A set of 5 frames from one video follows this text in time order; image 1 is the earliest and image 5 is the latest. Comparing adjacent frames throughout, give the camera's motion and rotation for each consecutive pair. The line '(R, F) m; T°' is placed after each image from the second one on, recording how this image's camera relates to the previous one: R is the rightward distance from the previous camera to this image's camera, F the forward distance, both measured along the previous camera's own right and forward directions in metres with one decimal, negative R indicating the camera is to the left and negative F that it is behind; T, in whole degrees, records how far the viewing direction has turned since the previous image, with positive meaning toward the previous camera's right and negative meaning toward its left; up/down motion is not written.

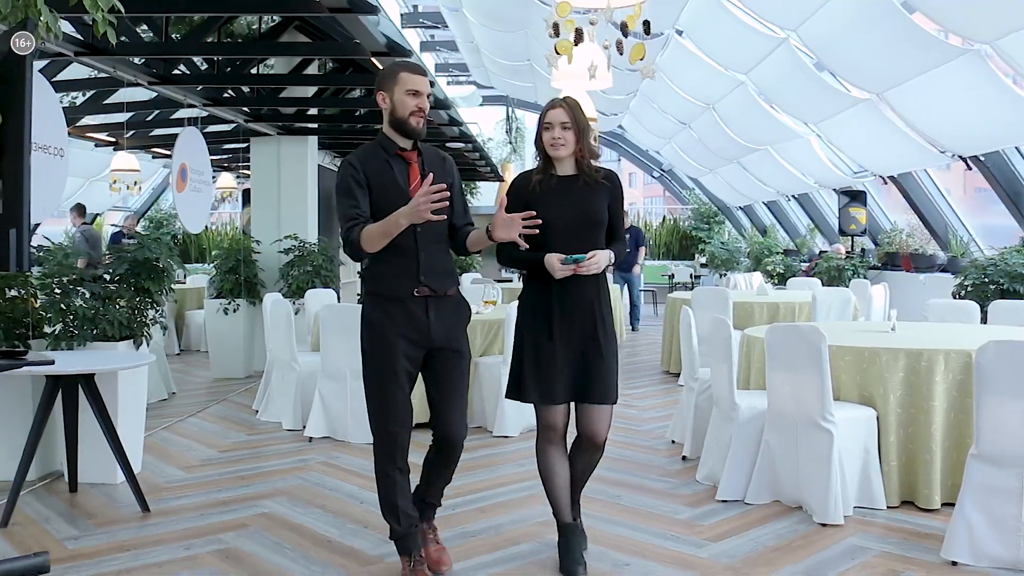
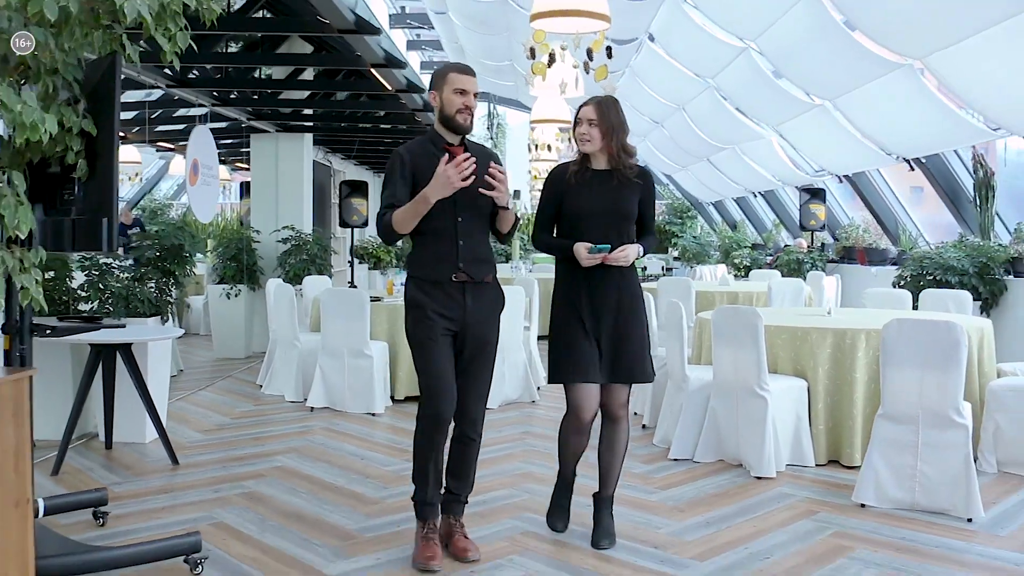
(0.0, -0.6) m; +1°
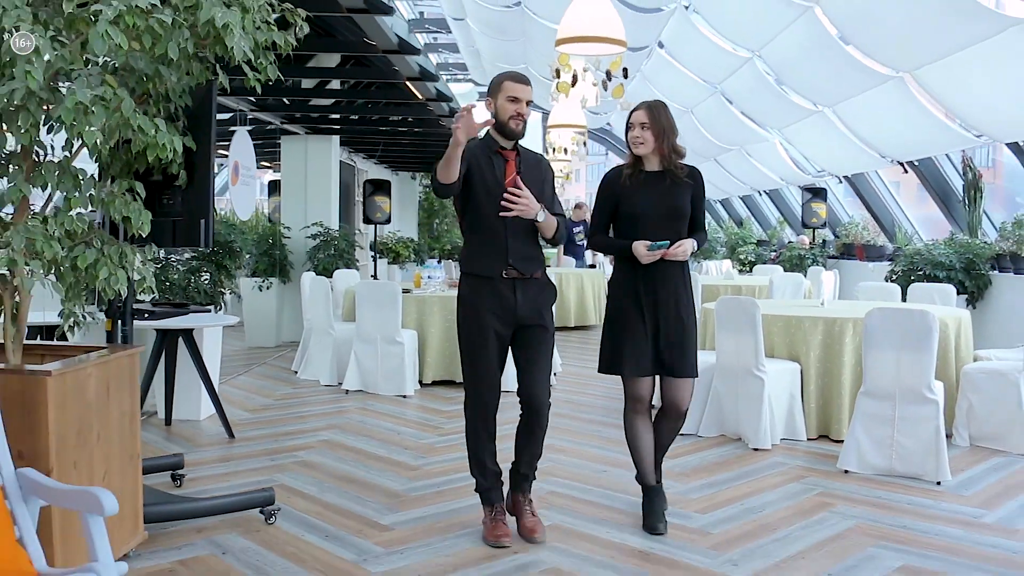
(-0.1, -0.5) m; 0°
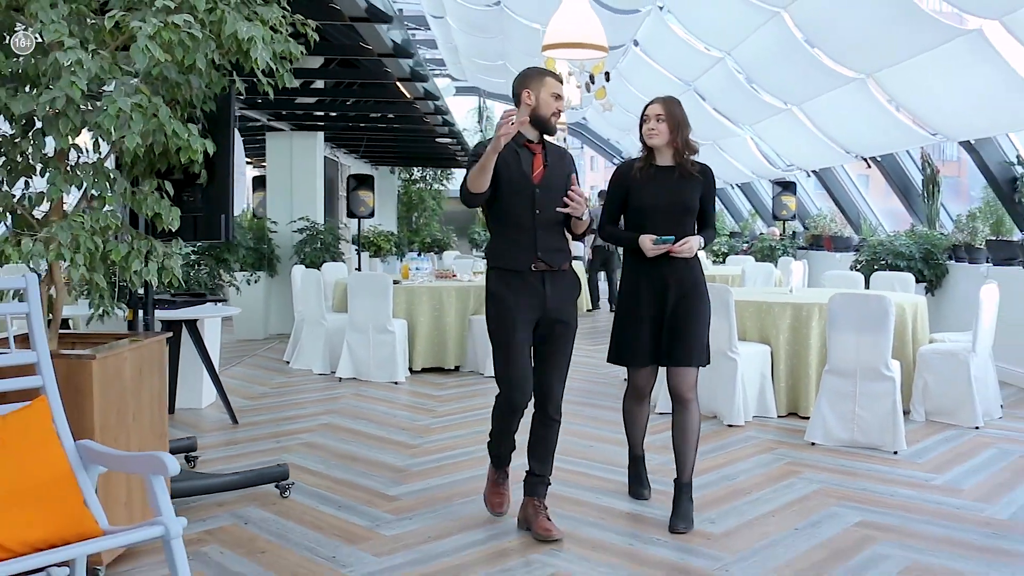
(-0.1, -0.3) m; +1°
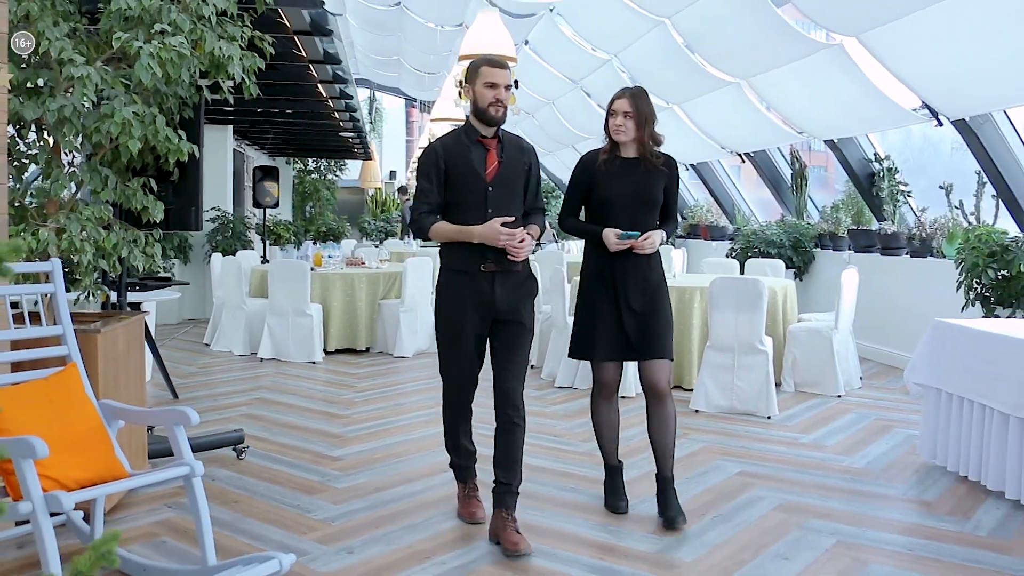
(-0.2, -0.5) m; +5°
